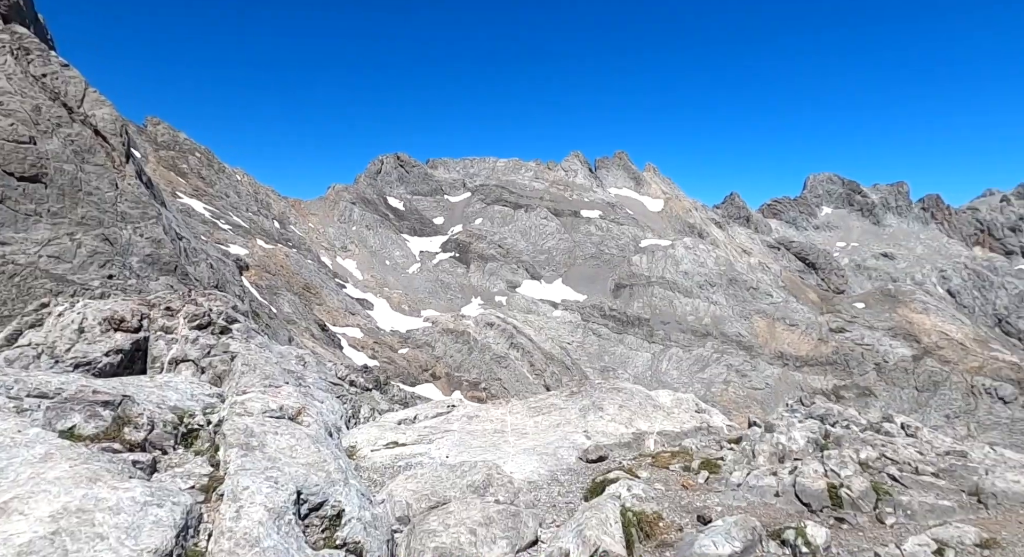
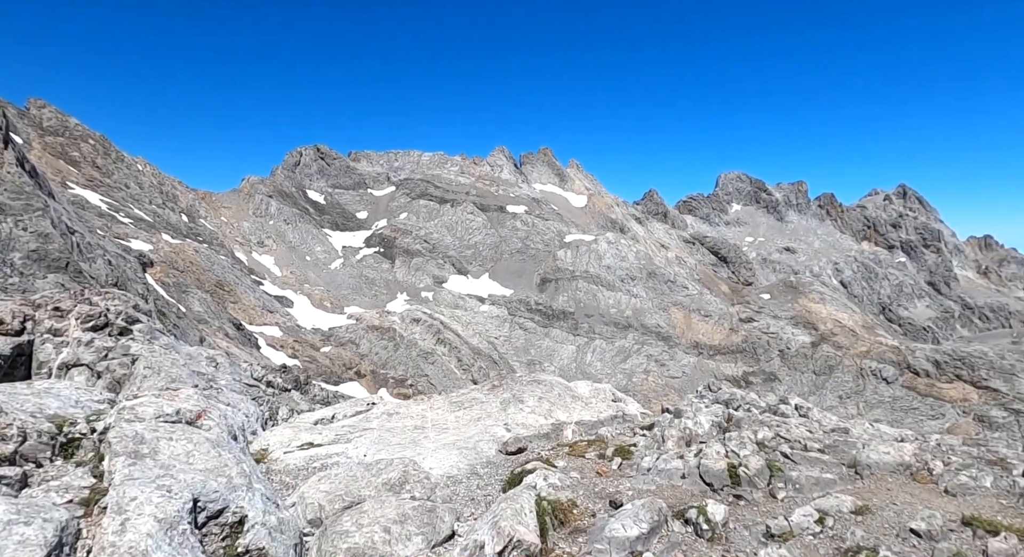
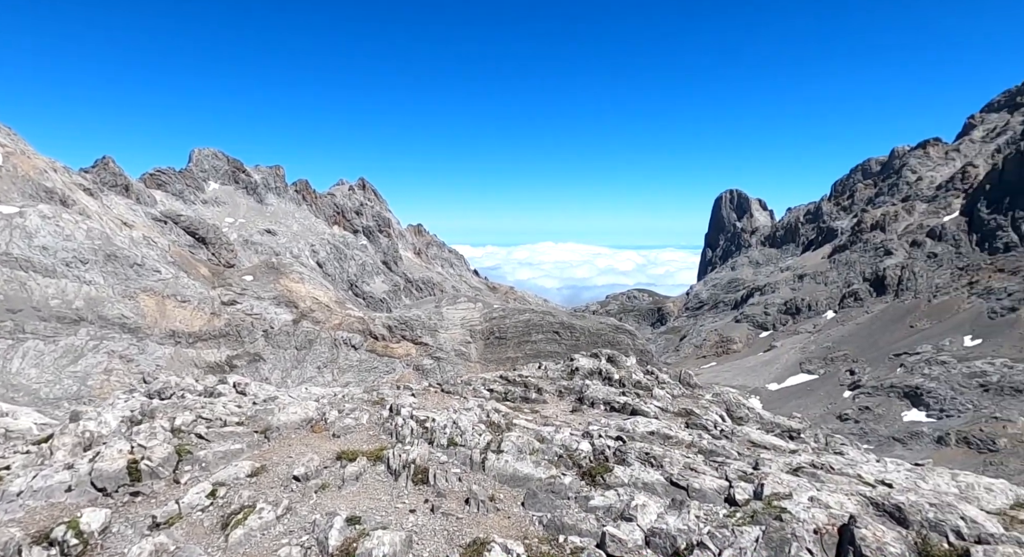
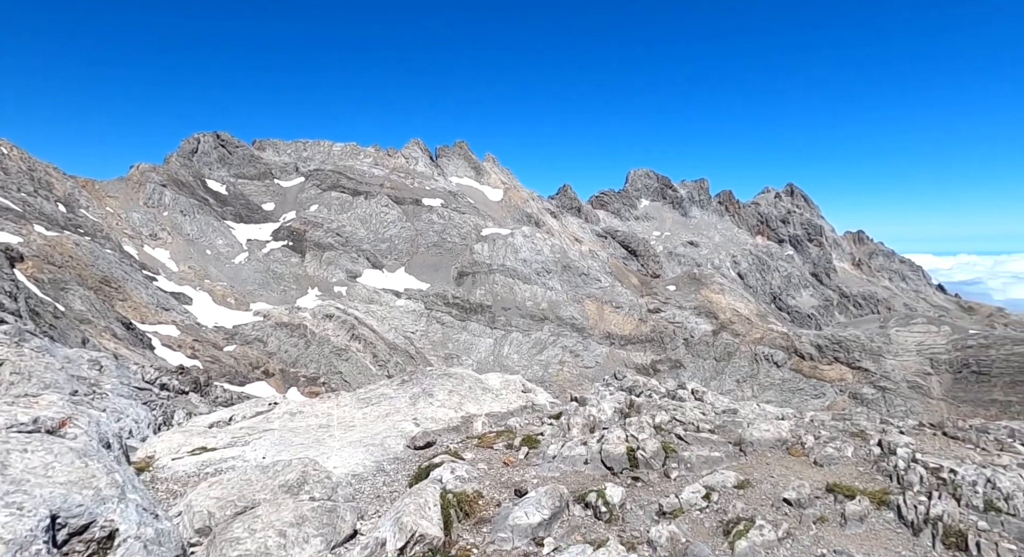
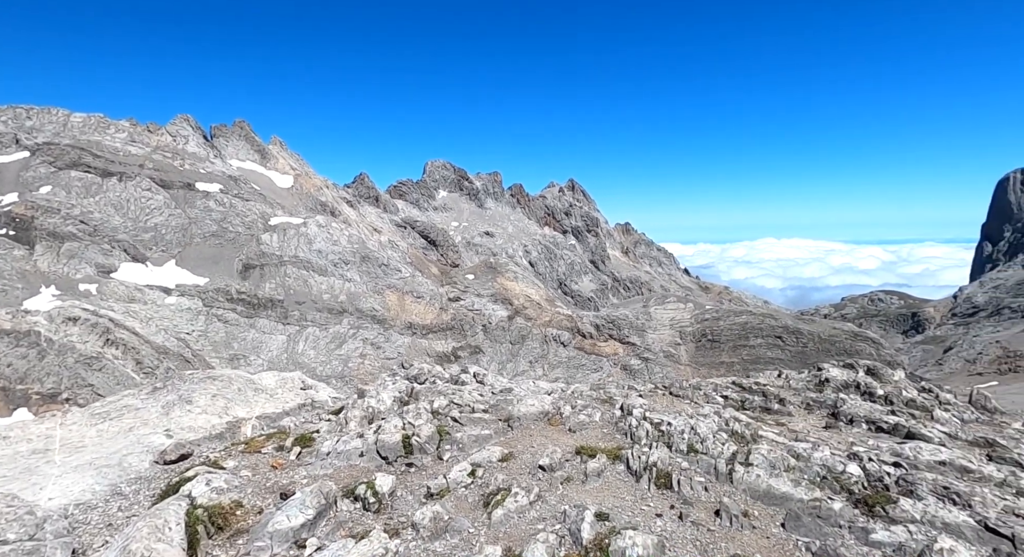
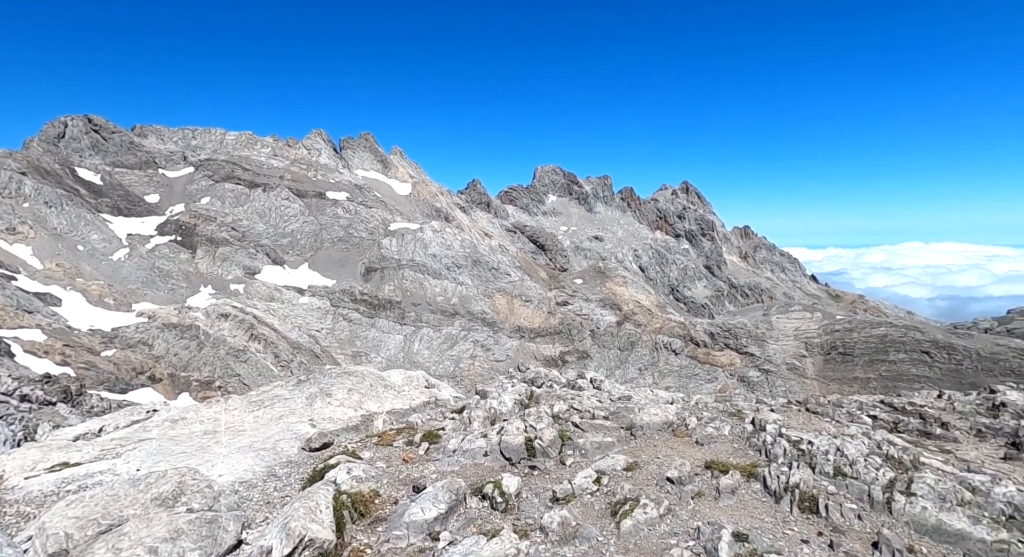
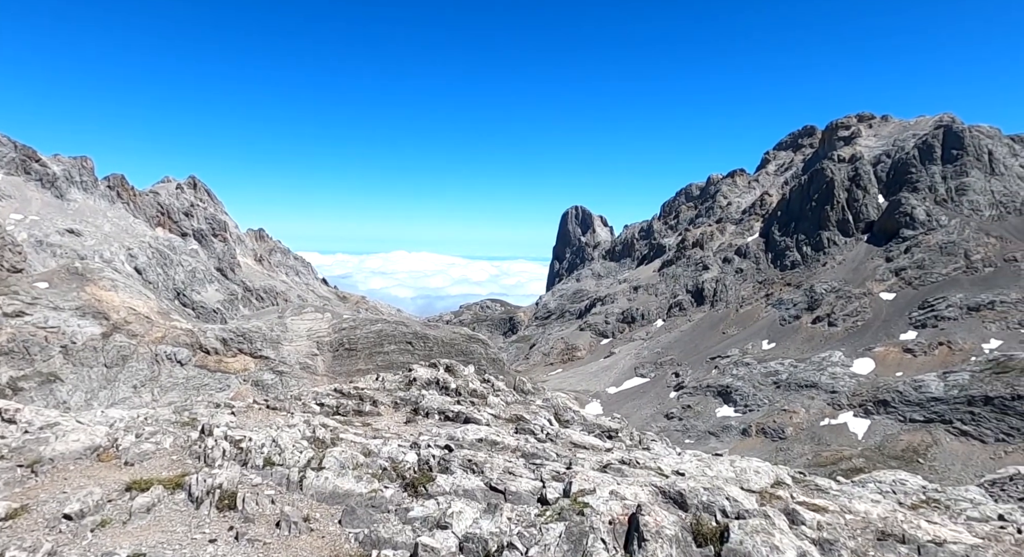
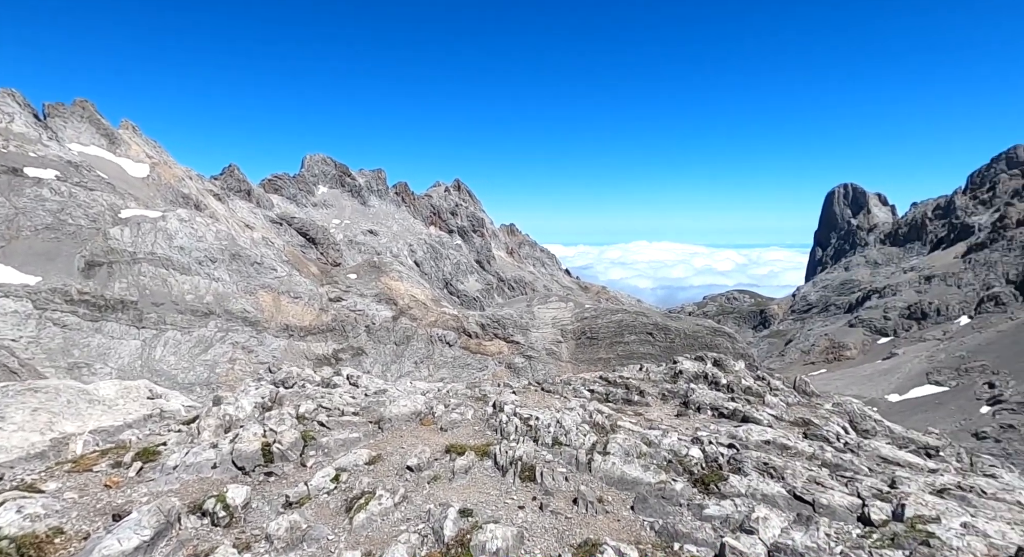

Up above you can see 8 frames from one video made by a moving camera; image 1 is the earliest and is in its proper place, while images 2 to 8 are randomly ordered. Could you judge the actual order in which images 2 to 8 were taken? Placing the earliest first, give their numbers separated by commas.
2, 4, 6, 5, 8, 3, 7
